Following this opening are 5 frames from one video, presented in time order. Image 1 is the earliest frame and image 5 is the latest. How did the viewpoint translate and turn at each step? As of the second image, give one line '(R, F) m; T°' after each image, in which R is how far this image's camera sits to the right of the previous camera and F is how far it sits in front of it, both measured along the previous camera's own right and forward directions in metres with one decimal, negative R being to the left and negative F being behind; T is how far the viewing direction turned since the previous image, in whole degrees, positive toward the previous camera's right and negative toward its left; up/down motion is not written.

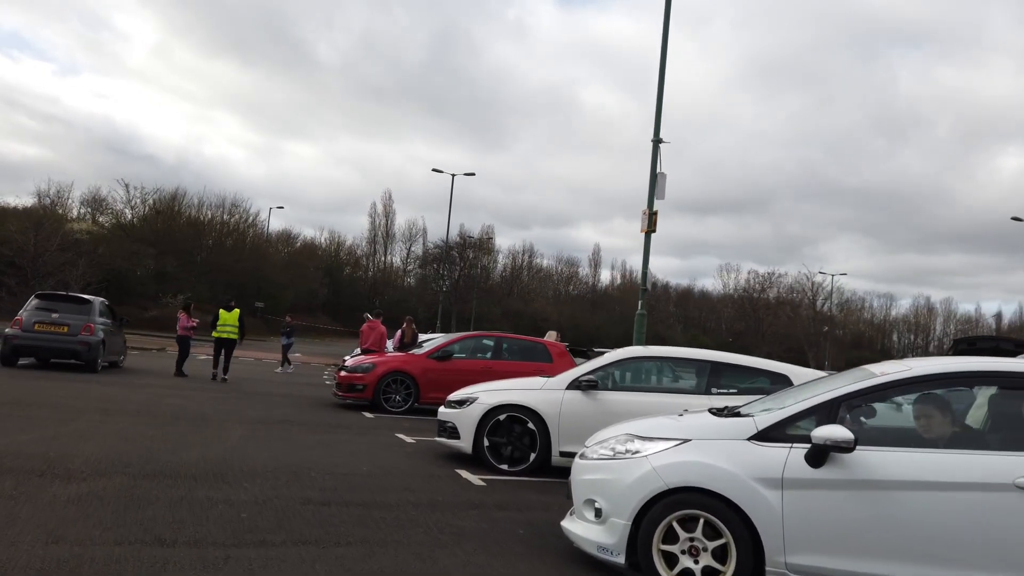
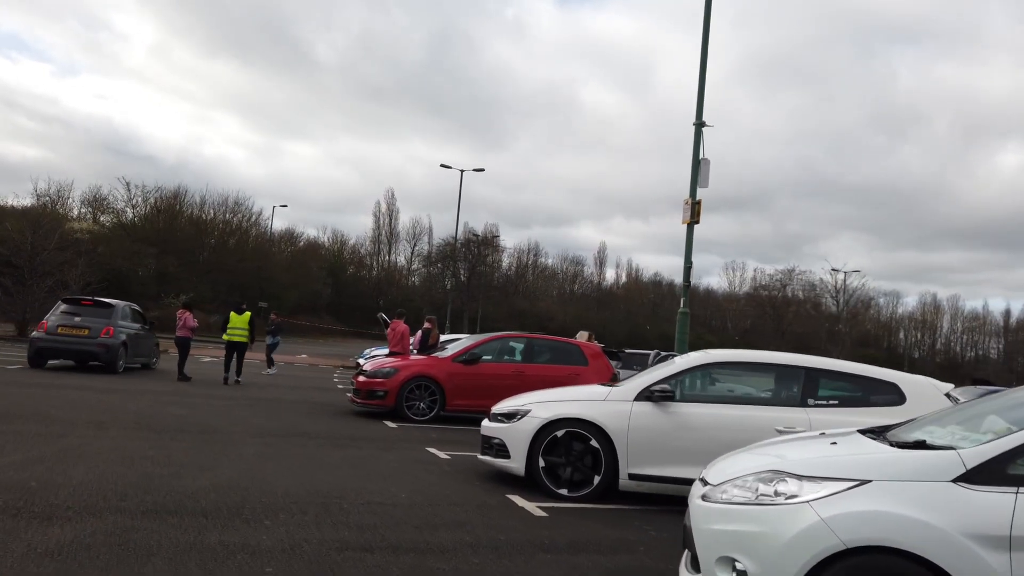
(-0.5, +1.1) m; 0°
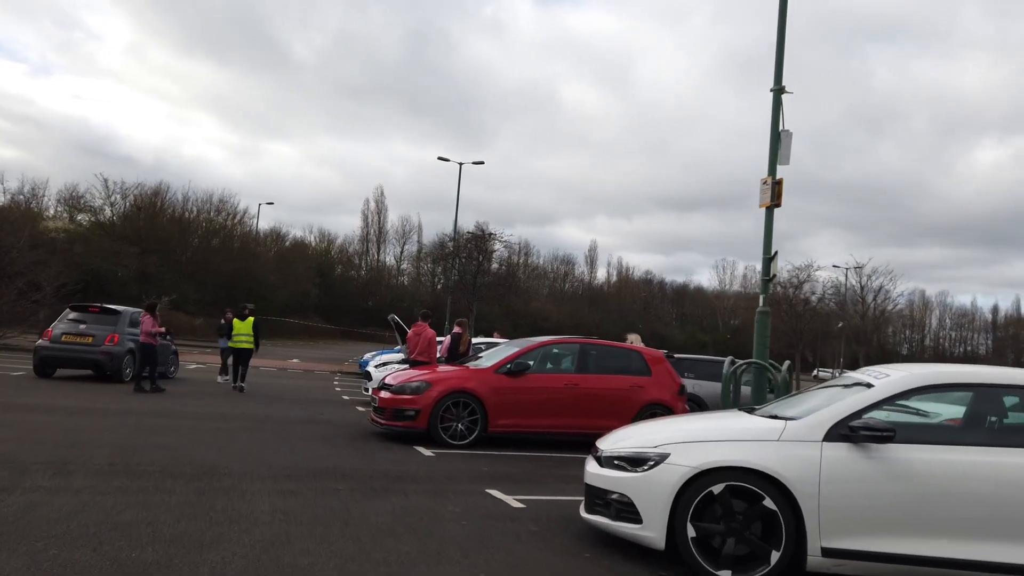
(-0.9, +2.0) m; +1°
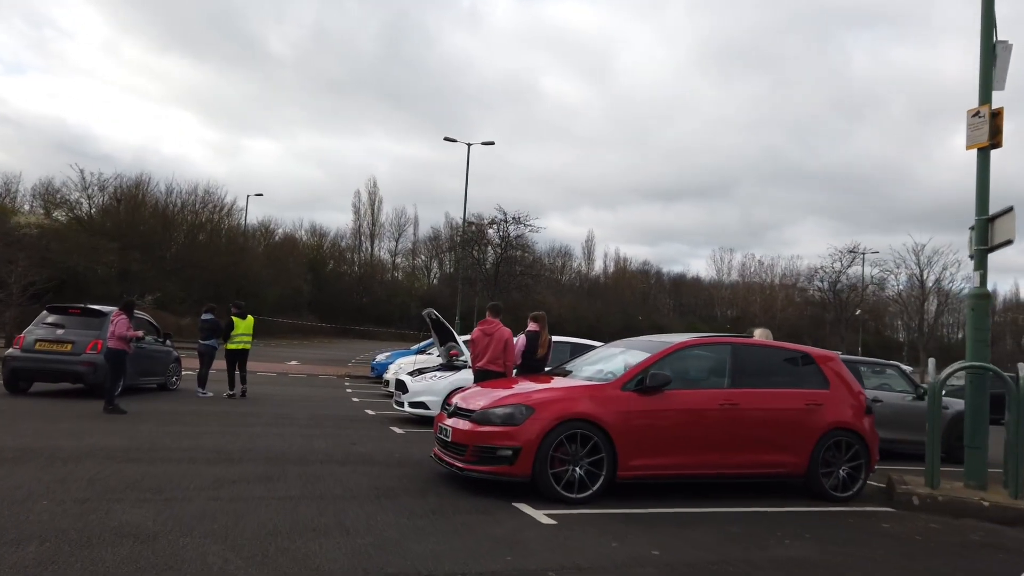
(-1.3, +3.1) m; +1°
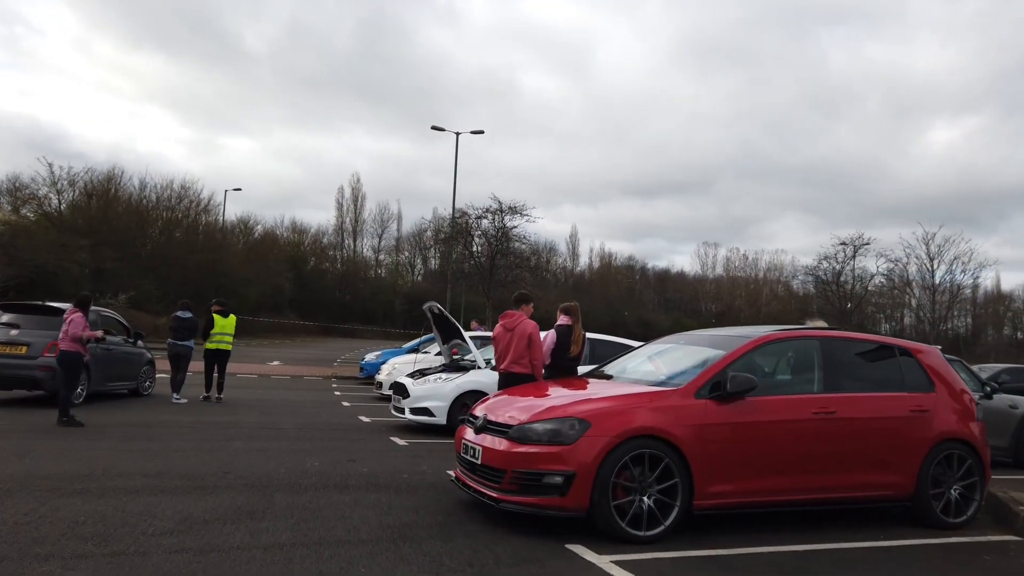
(-0.5, +1.4) m; +1°
